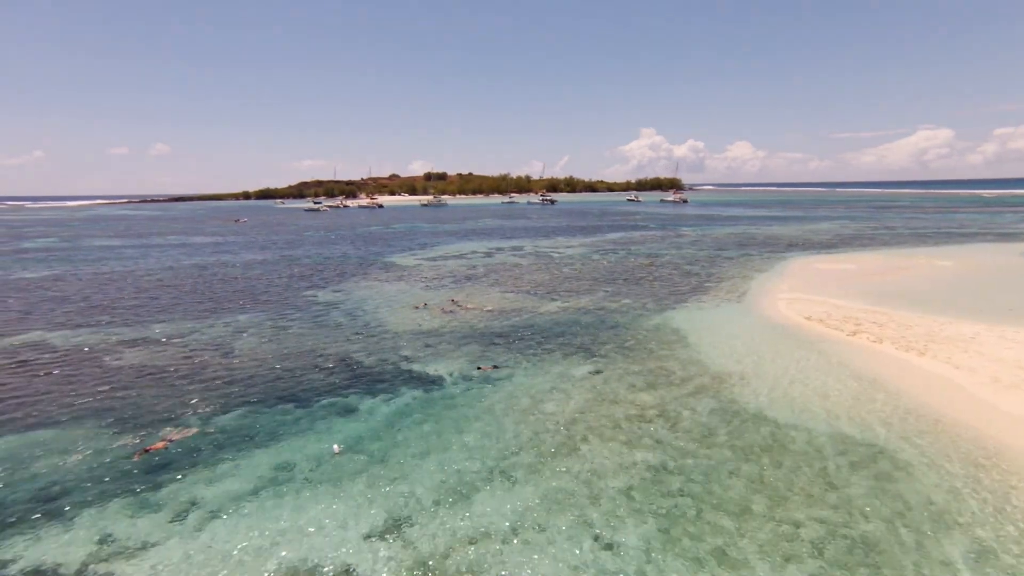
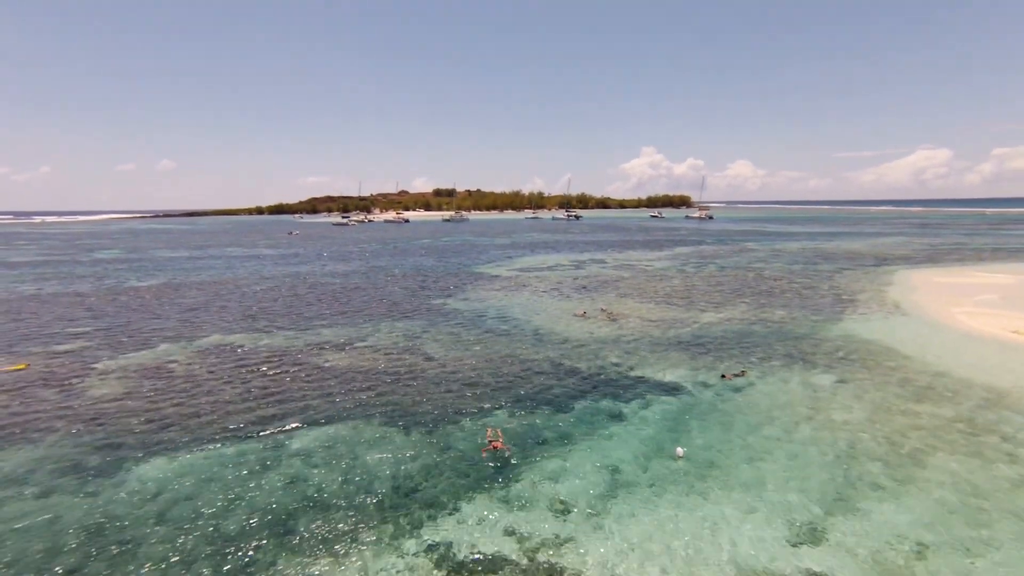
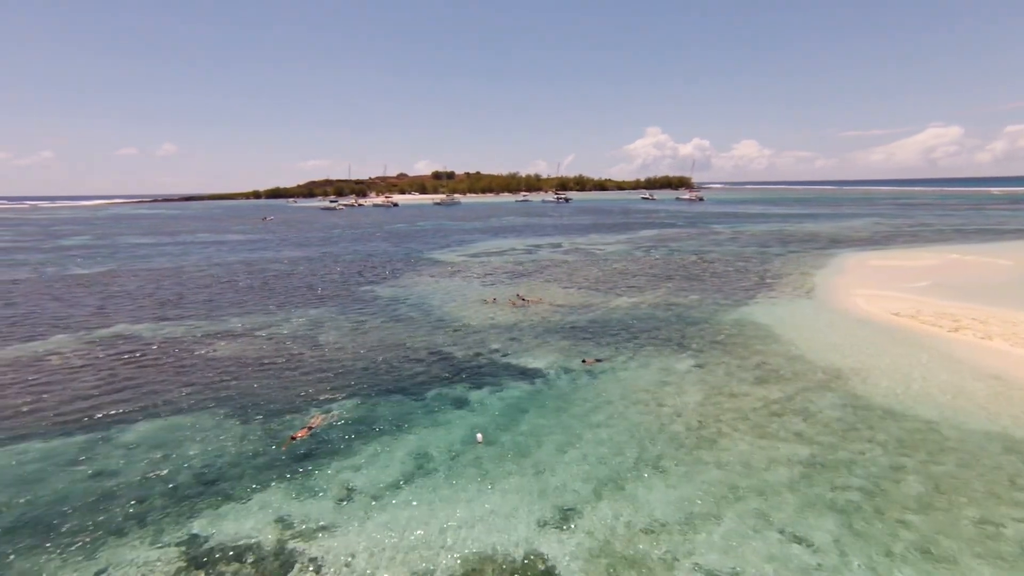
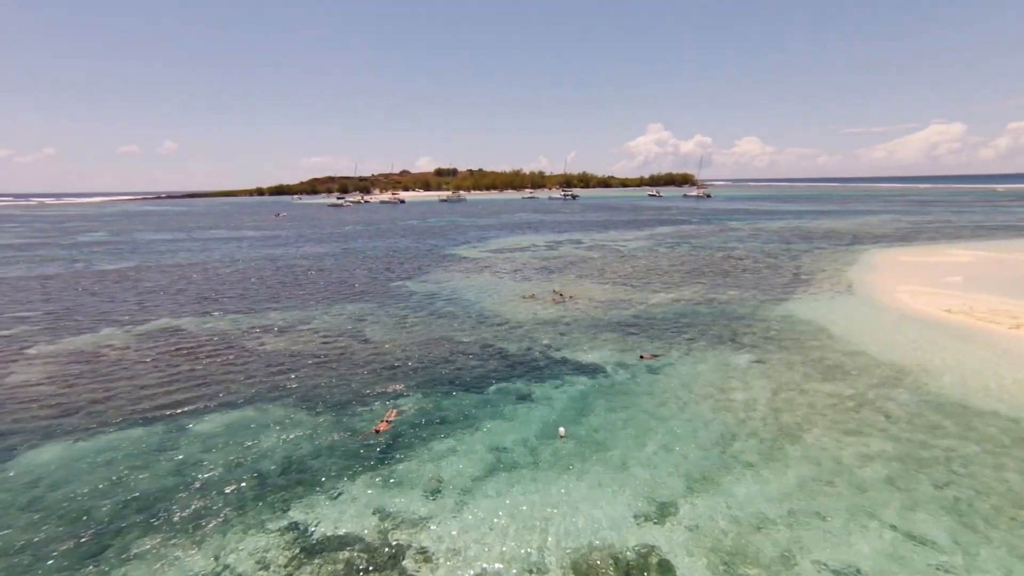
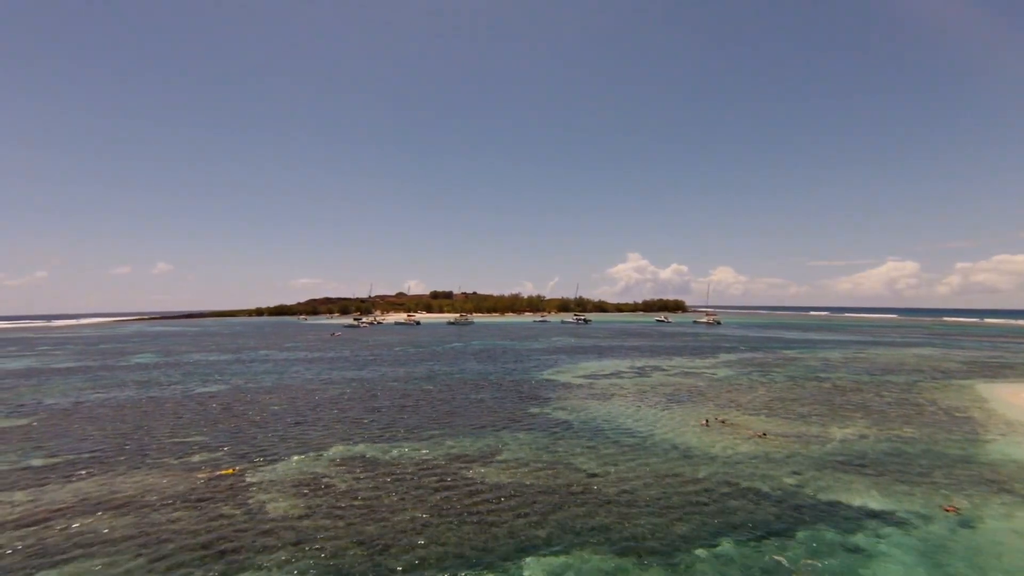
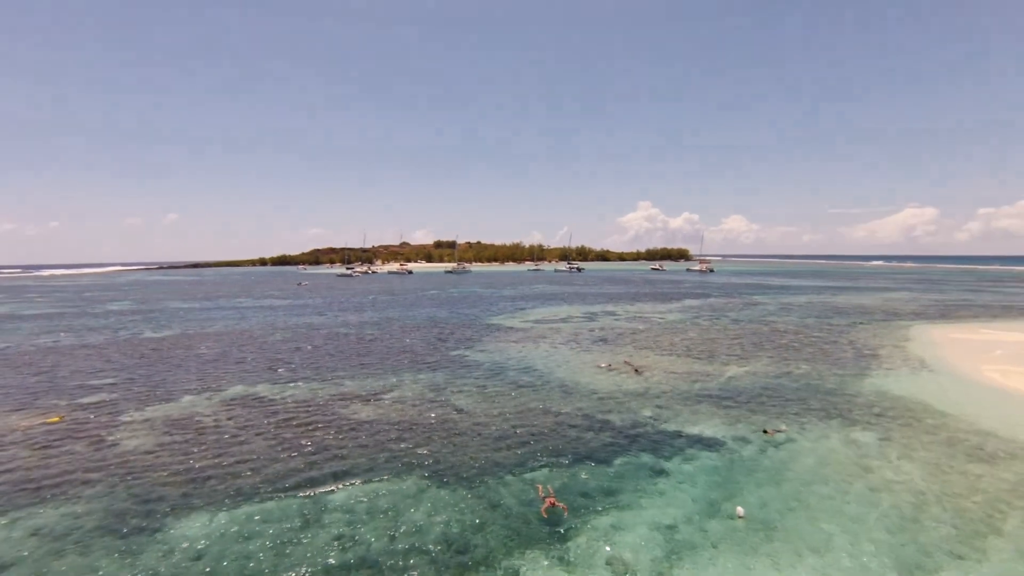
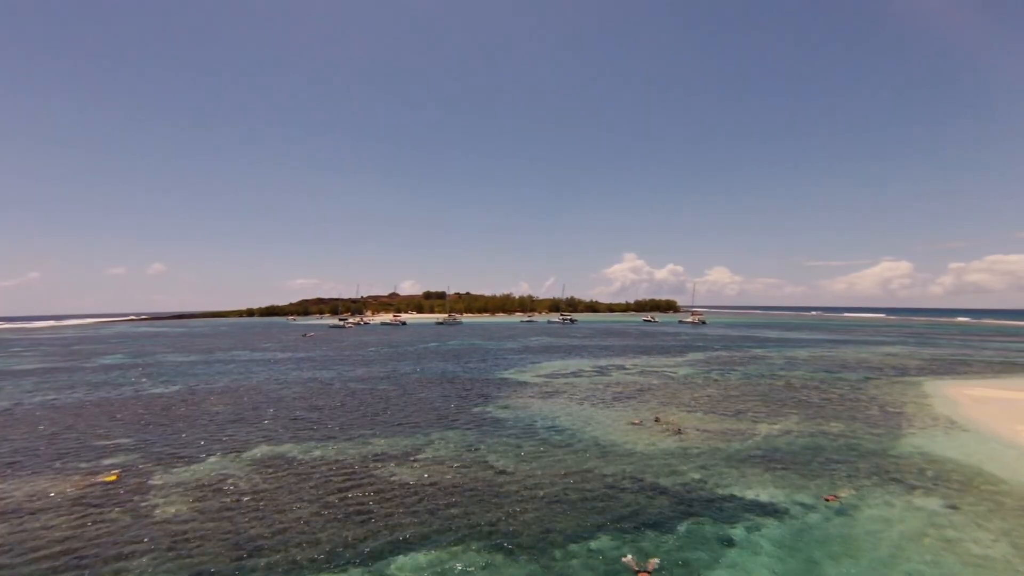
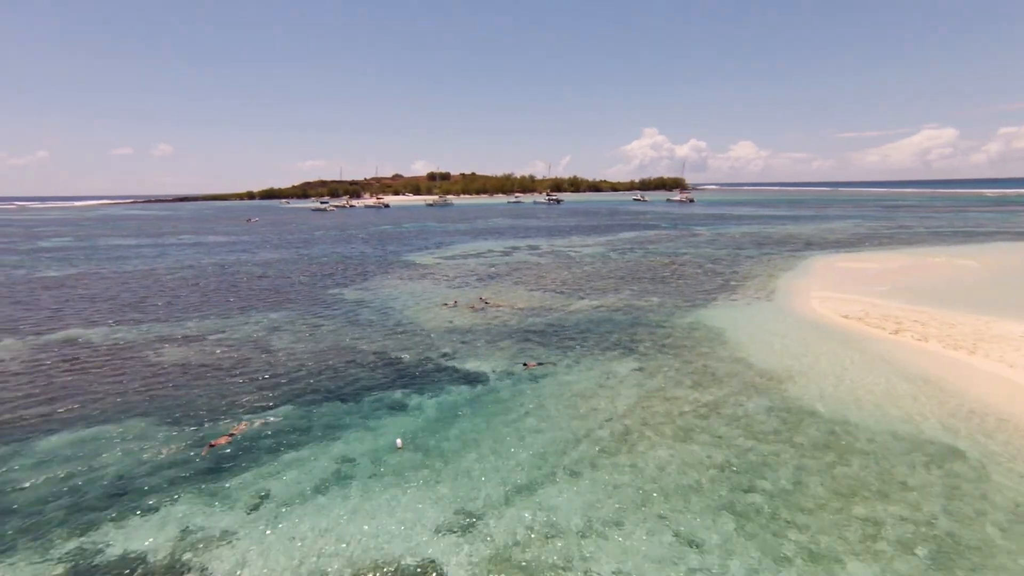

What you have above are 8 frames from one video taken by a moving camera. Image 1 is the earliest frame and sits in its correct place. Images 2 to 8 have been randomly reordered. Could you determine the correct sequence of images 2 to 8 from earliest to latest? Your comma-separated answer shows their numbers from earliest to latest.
8, 3, 4, 2, 6, 7, 5
